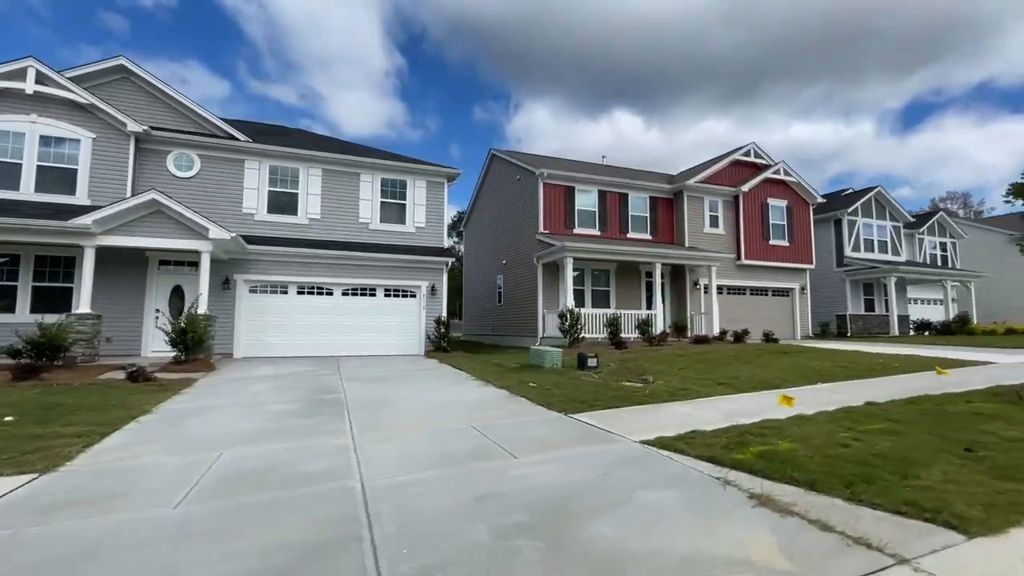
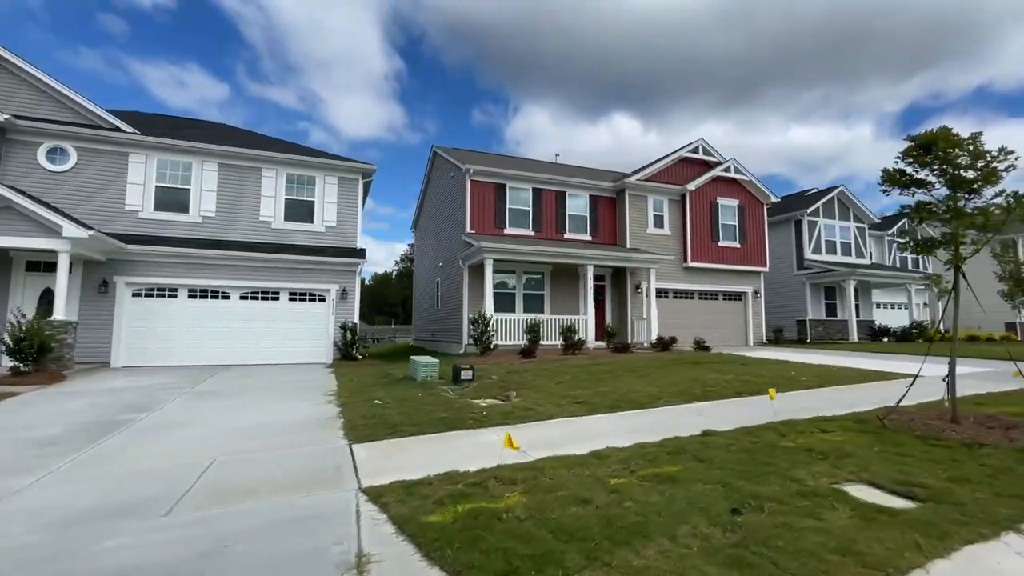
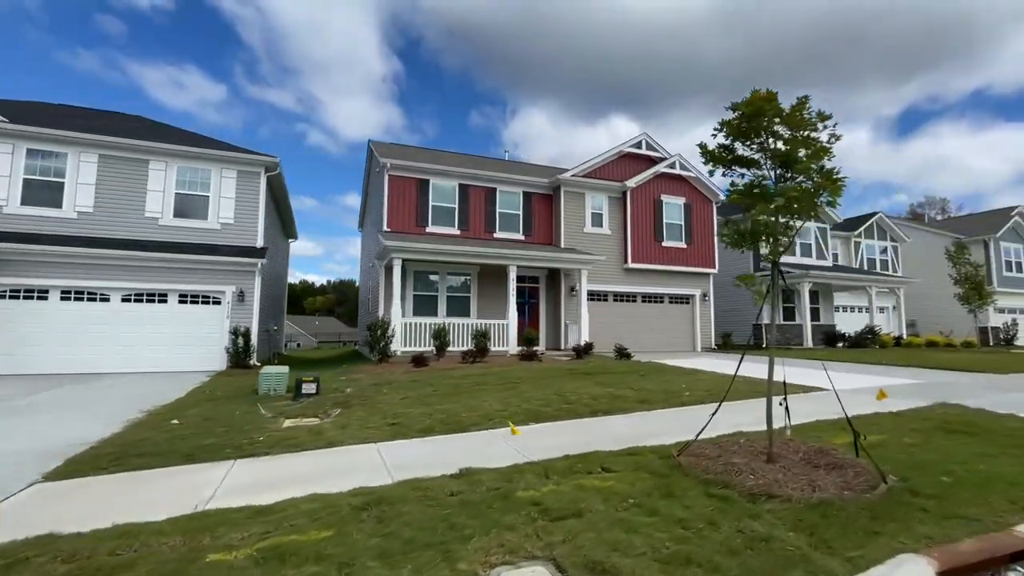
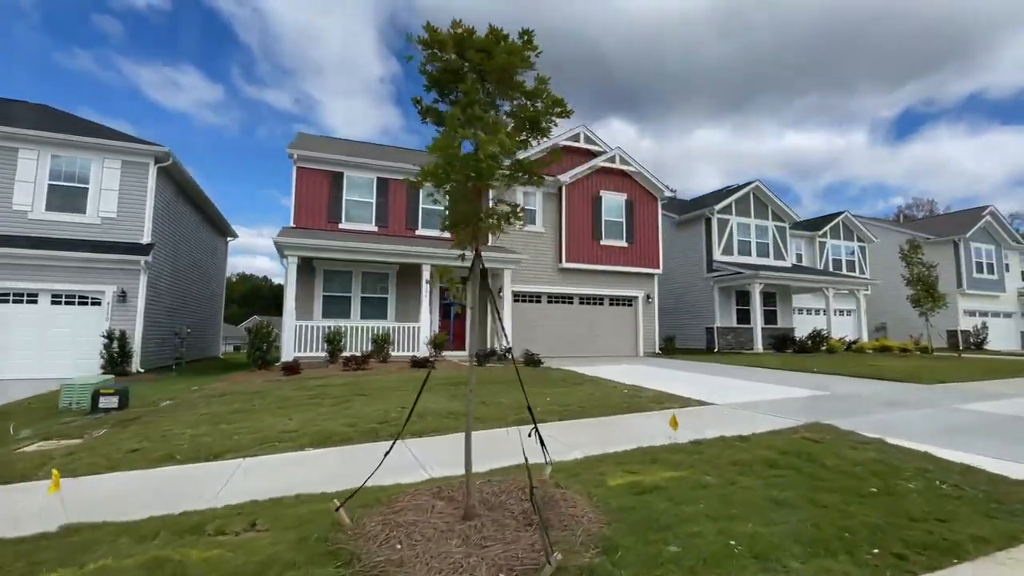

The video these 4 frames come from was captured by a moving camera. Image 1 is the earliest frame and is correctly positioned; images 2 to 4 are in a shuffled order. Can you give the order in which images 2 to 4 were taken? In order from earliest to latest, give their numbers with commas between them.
2, 3, 4
